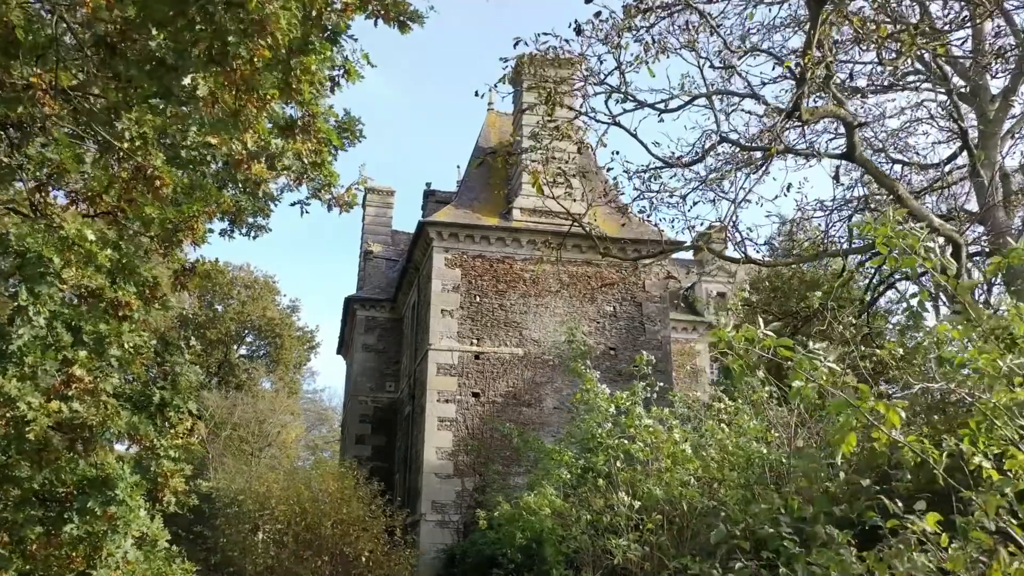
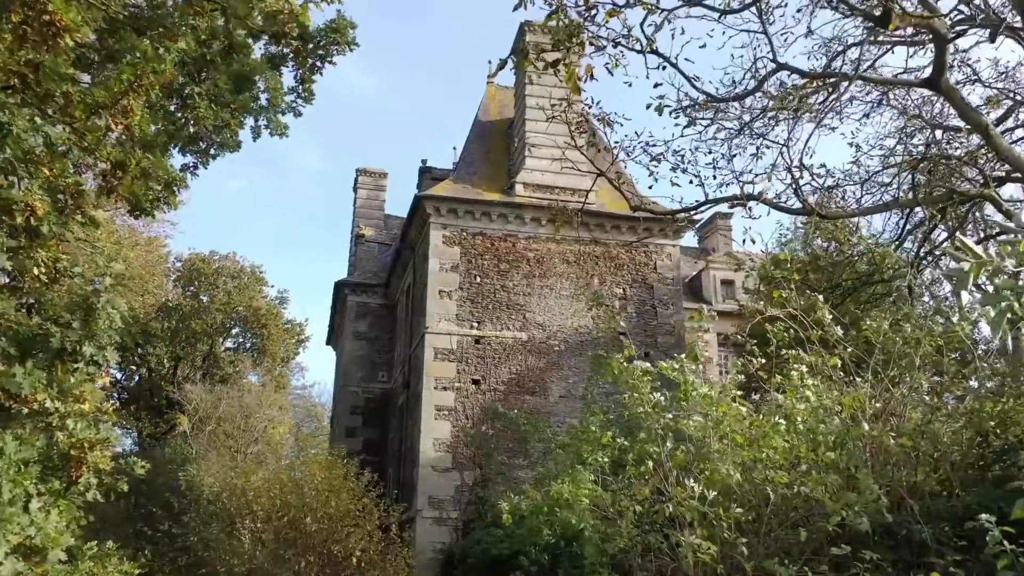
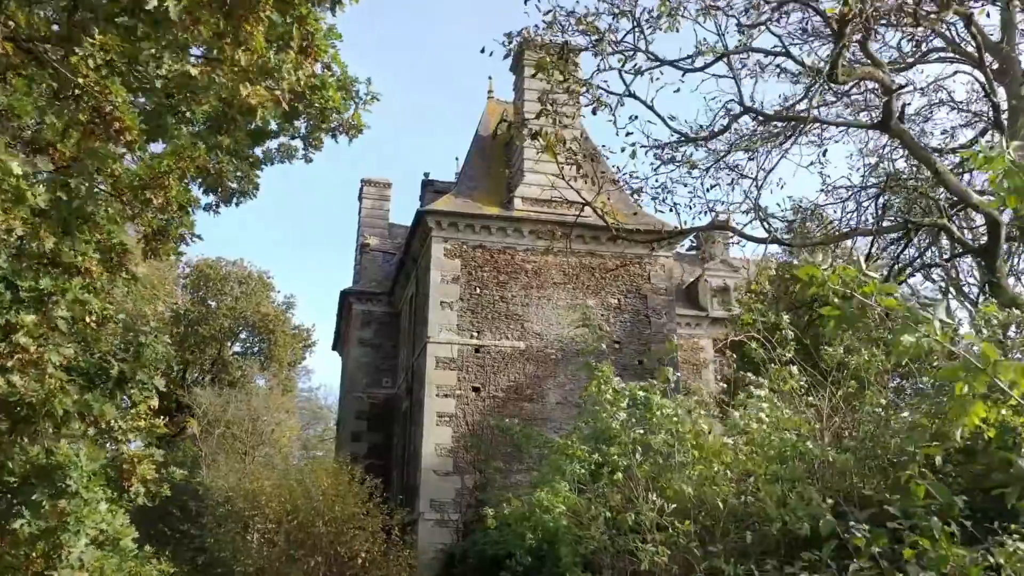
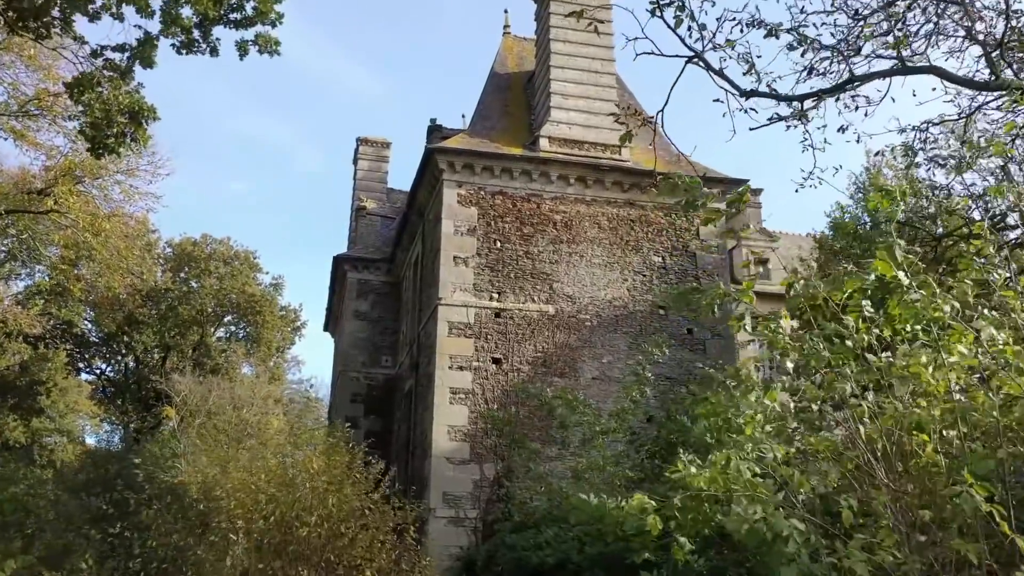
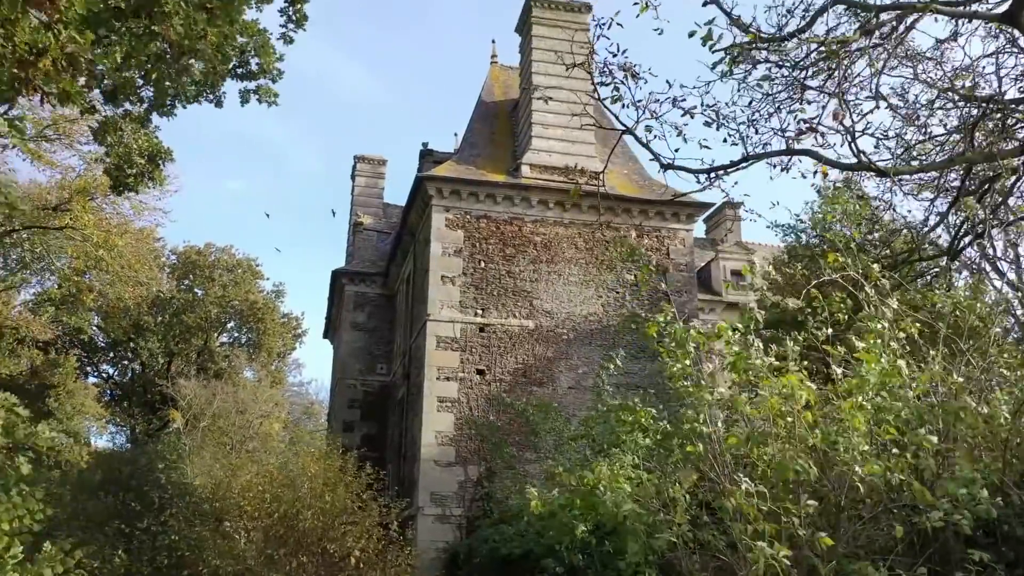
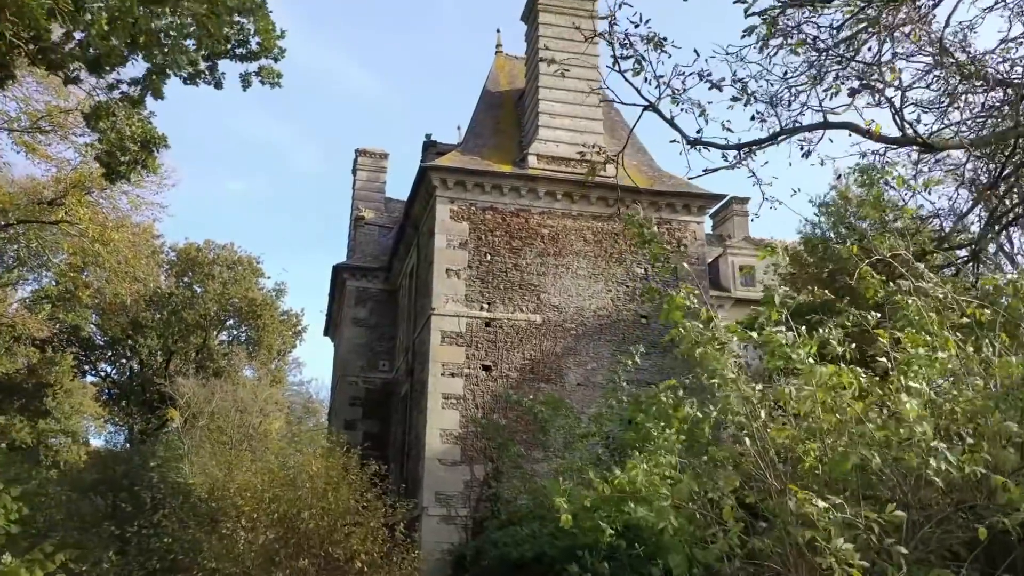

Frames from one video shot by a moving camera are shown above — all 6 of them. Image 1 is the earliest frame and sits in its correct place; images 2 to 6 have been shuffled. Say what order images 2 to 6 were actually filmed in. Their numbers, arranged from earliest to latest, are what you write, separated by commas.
3, 2, 5, 6, 4
